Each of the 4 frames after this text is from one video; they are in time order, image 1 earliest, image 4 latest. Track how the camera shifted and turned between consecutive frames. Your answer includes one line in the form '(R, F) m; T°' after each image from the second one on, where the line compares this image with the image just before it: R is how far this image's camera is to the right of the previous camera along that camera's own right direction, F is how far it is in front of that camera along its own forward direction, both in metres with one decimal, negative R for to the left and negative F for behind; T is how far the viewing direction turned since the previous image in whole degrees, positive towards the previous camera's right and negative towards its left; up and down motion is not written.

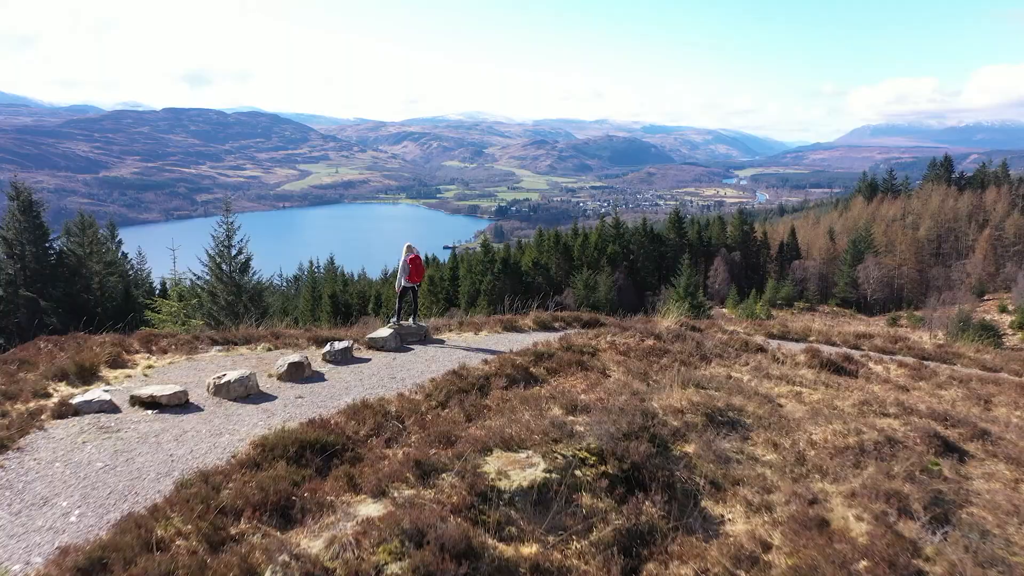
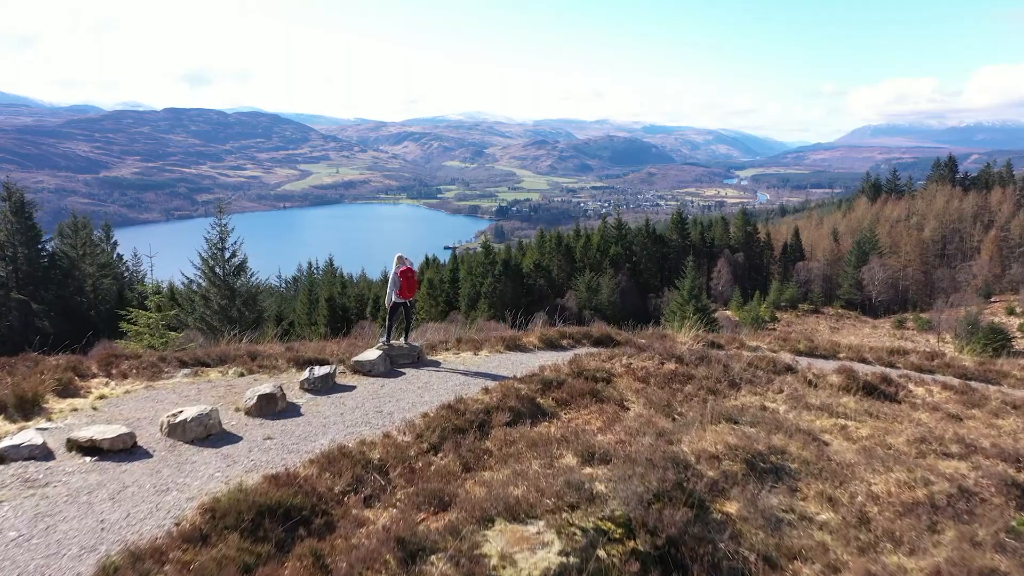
(0.0, +0.9) m; 0°
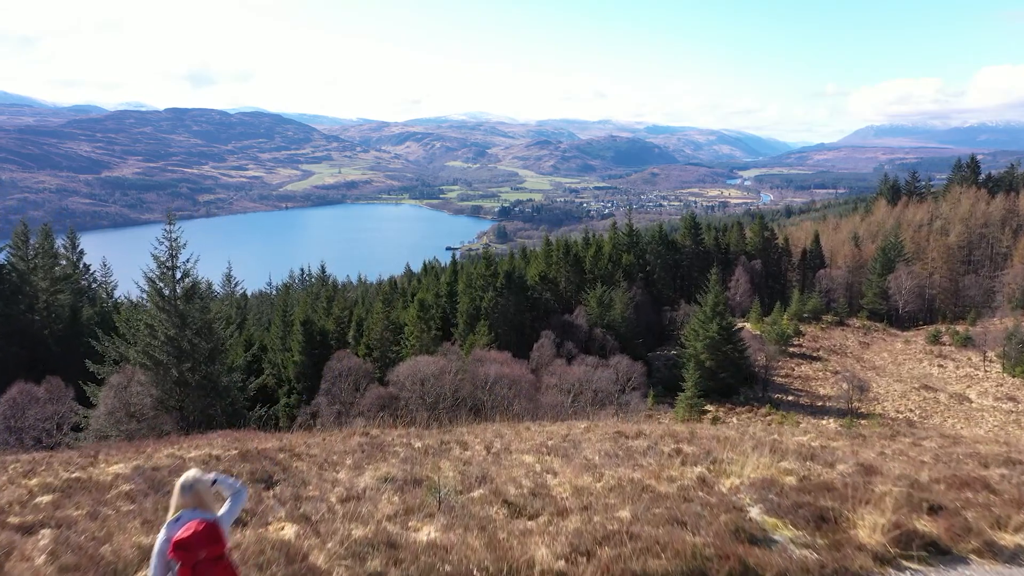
(-0.1, +5.0) m; 0°
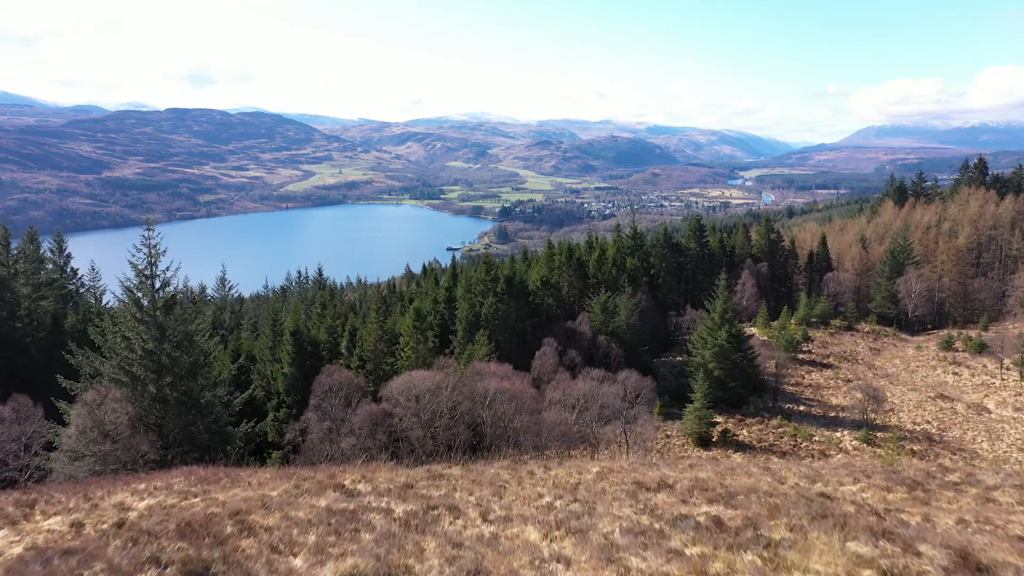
(0.0, +1.6) m; 0°
